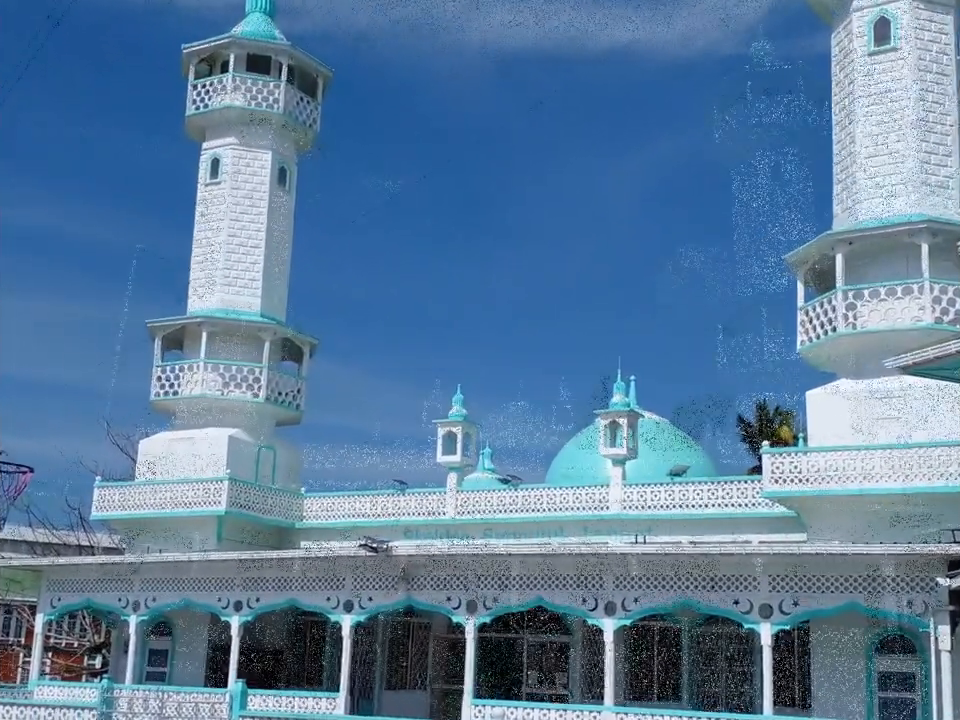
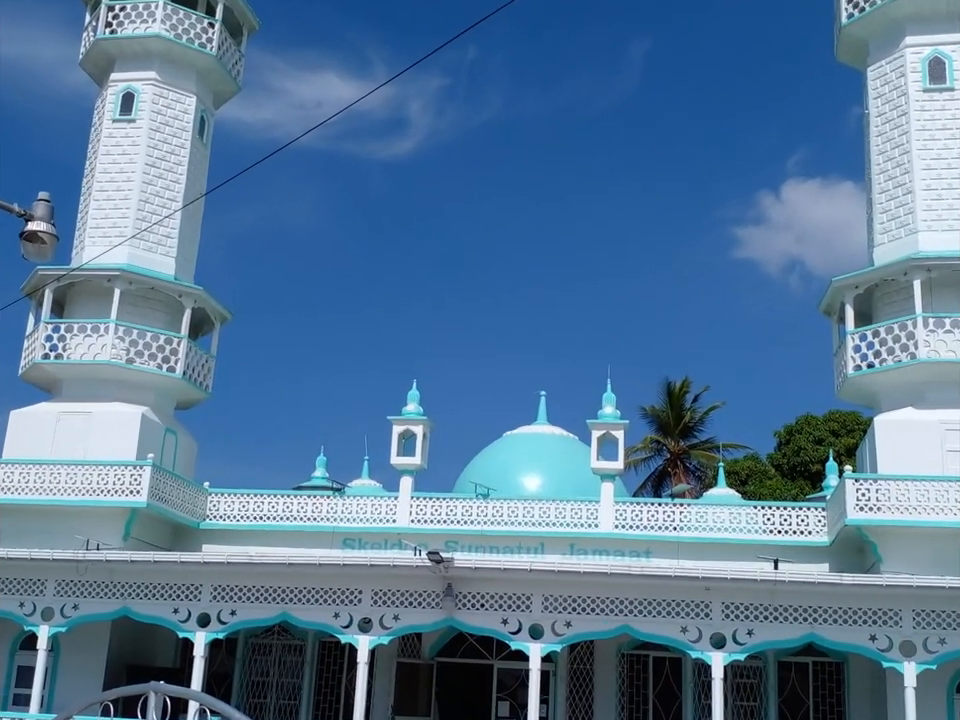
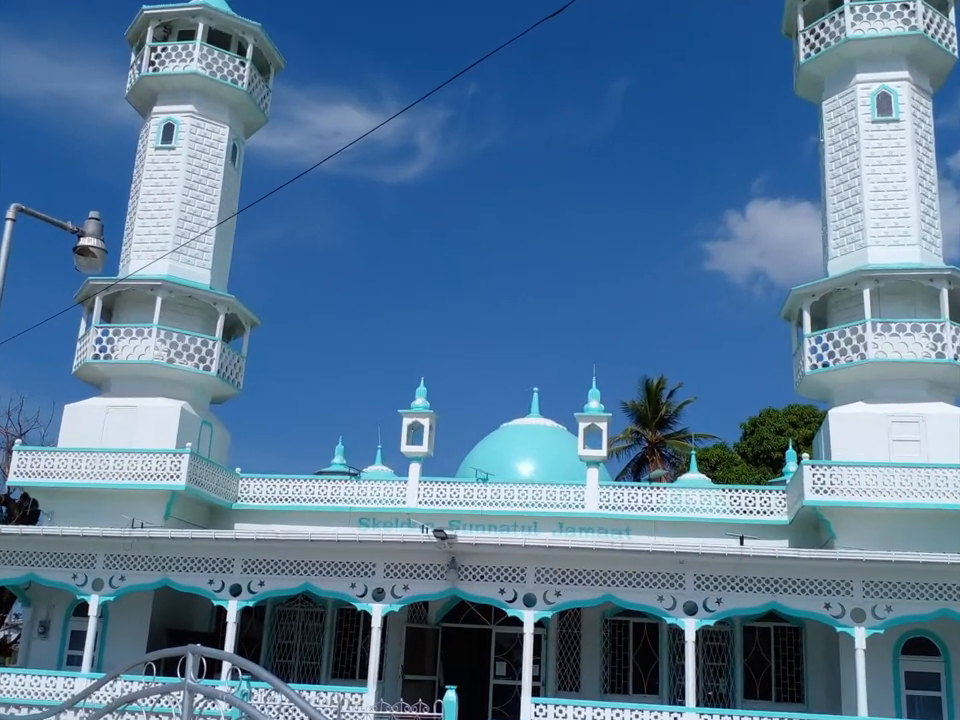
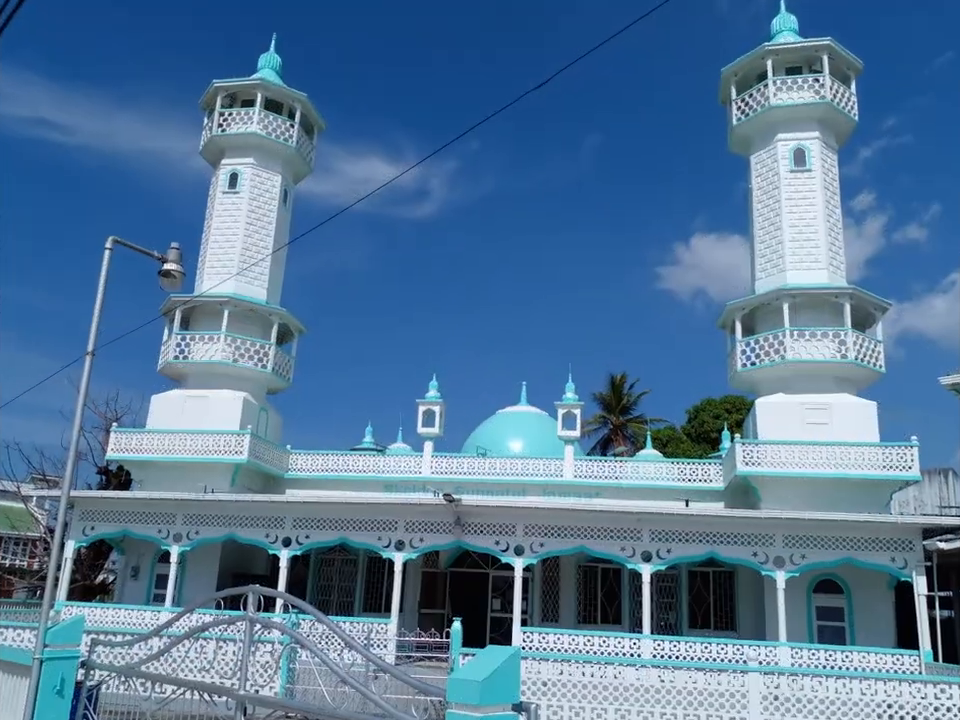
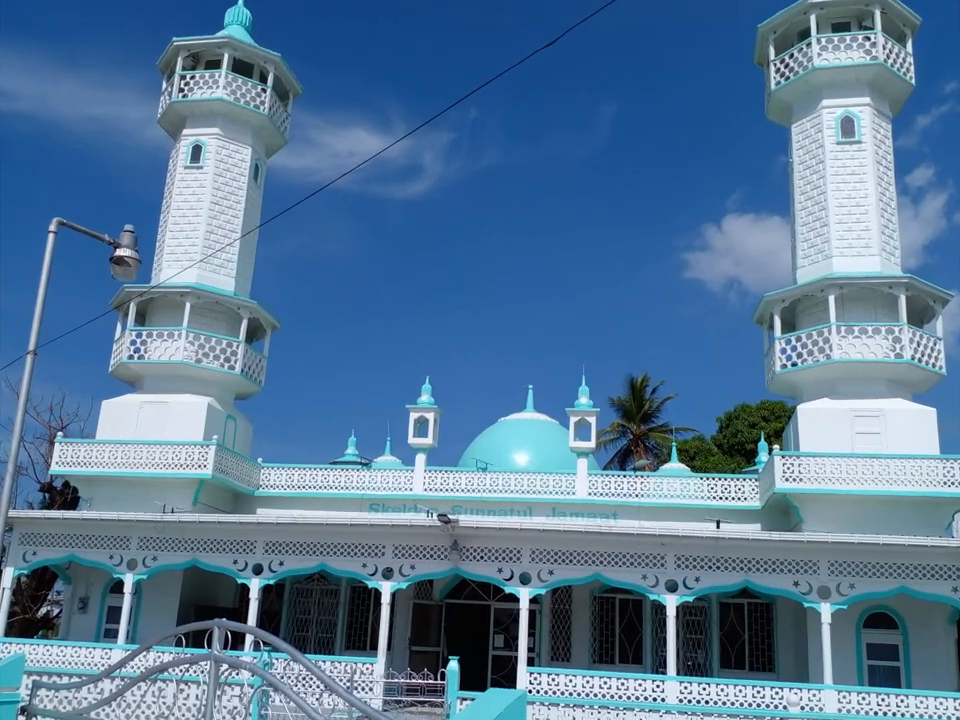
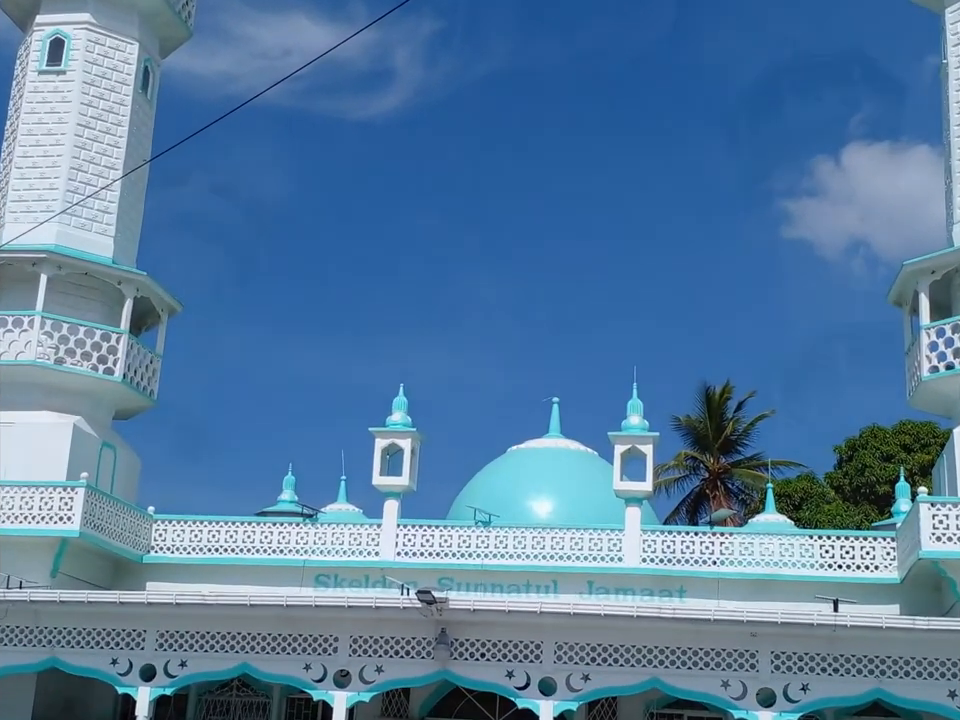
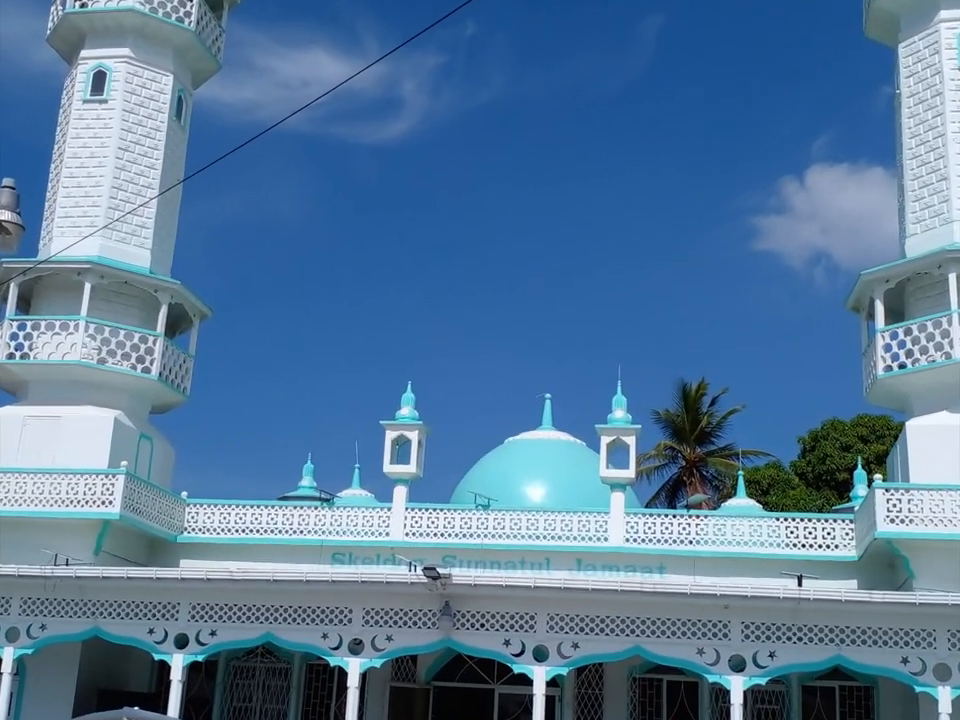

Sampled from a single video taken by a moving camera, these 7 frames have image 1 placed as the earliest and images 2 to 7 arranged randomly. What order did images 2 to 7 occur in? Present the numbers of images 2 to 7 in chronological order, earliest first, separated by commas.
4, 5, 3, 2, 7, 6
